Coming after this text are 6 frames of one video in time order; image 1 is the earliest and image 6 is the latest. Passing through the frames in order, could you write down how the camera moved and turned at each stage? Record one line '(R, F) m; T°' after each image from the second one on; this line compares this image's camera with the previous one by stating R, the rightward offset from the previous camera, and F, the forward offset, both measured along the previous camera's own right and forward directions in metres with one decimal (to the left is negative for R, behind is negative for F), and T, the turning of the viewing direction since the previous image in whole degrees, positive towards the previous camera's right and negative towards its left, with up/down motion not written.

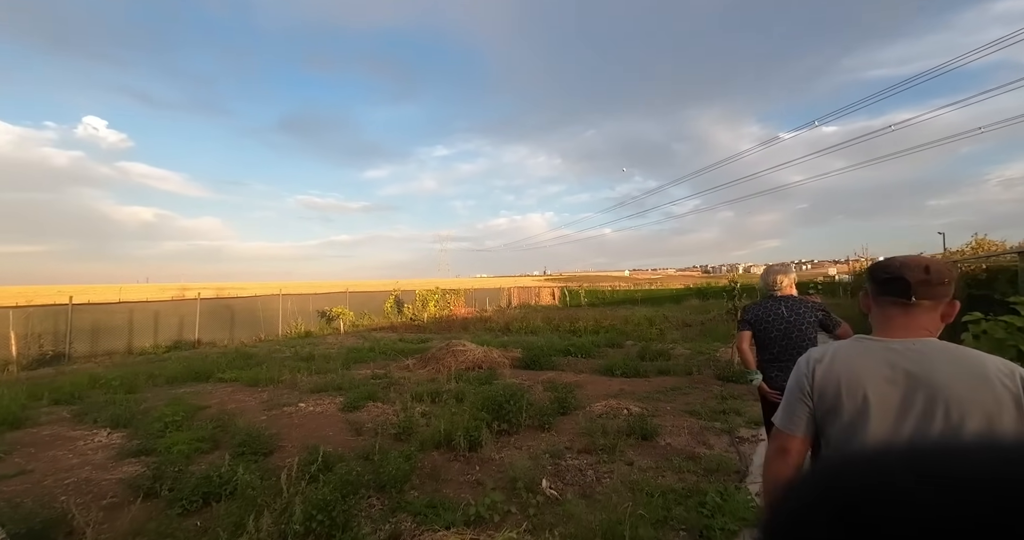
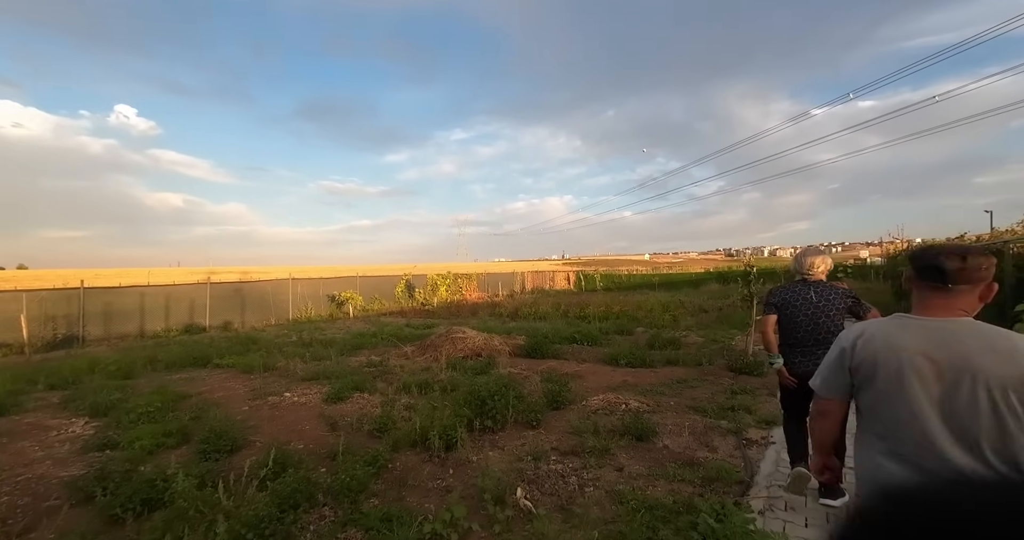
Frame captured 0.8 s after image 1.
(+0.4, +0.4) m; -3°
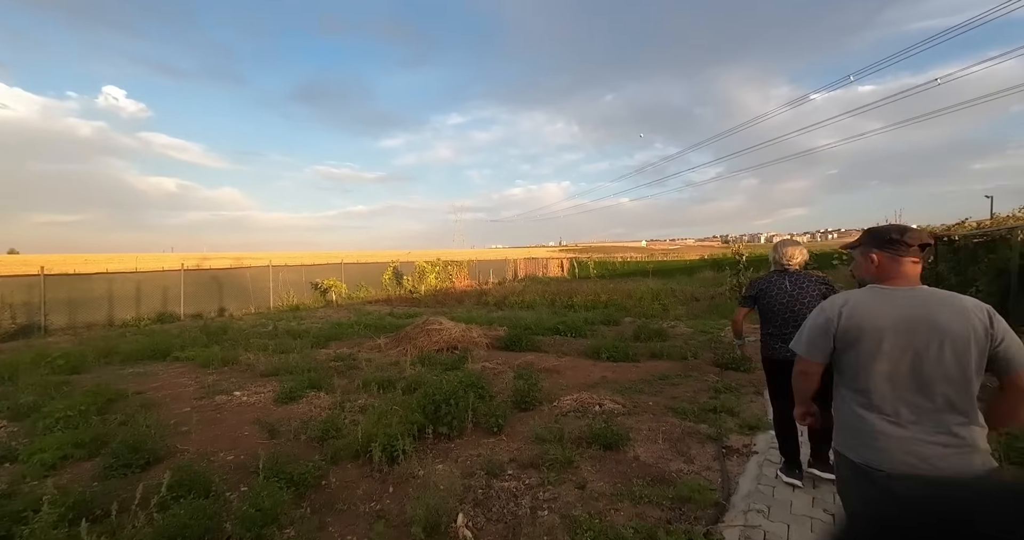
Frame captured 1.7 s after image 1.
(+0.4, +0.5) m; +1°
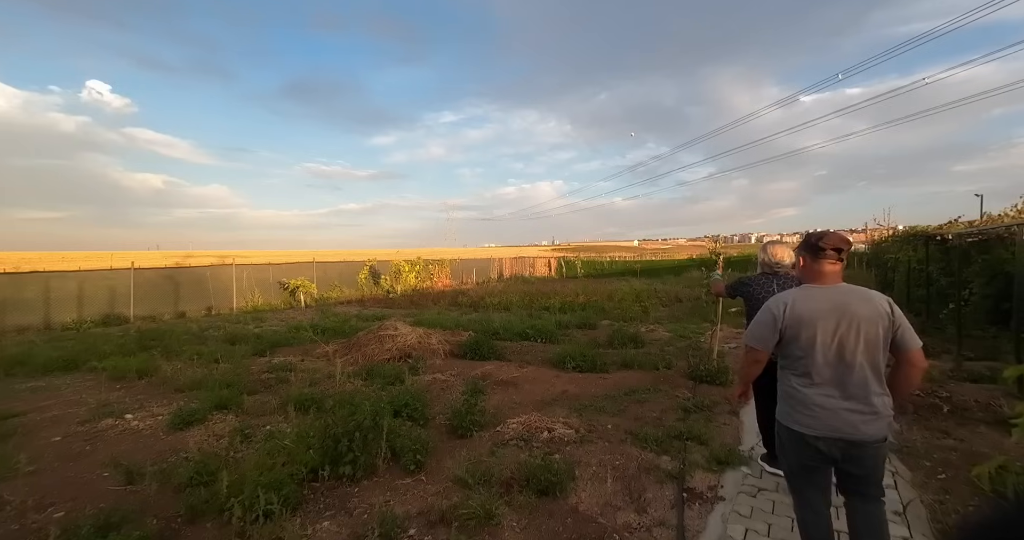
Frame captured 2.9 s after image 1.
(+0.6, +0.7) m; +1°
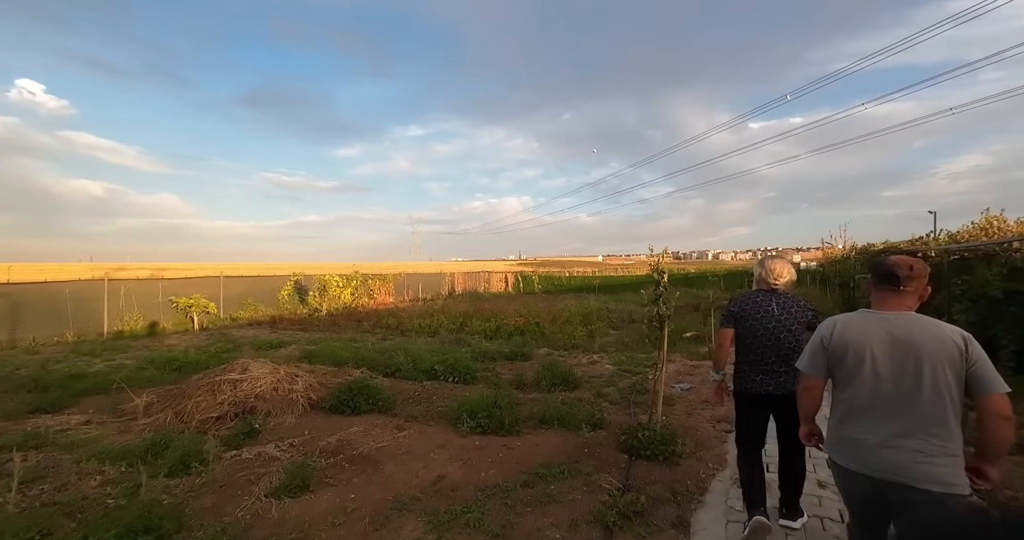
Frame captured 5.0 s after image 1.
(+1.1, +1.8) m; +5°
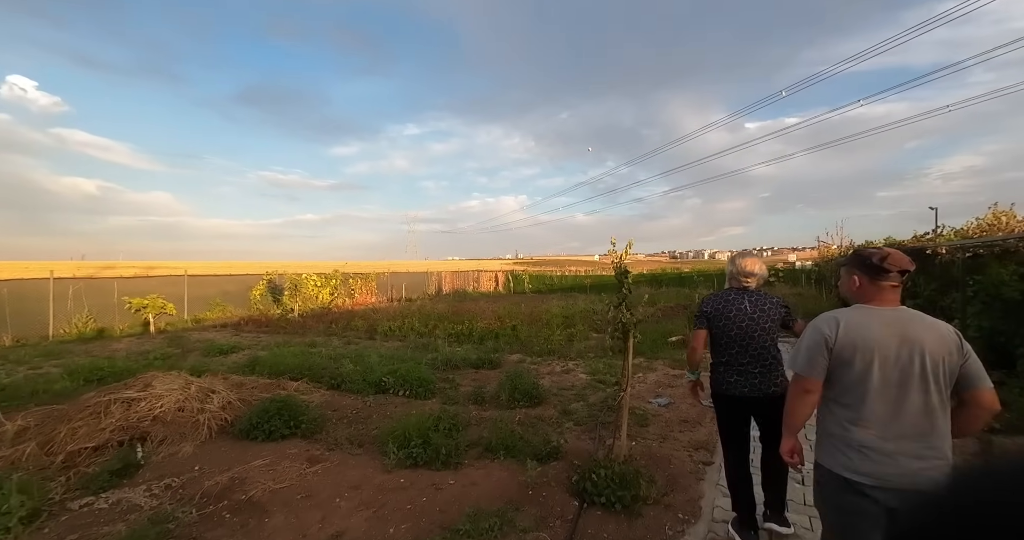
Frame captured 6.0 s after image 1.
(+0.6, +0.8) m; +1°
